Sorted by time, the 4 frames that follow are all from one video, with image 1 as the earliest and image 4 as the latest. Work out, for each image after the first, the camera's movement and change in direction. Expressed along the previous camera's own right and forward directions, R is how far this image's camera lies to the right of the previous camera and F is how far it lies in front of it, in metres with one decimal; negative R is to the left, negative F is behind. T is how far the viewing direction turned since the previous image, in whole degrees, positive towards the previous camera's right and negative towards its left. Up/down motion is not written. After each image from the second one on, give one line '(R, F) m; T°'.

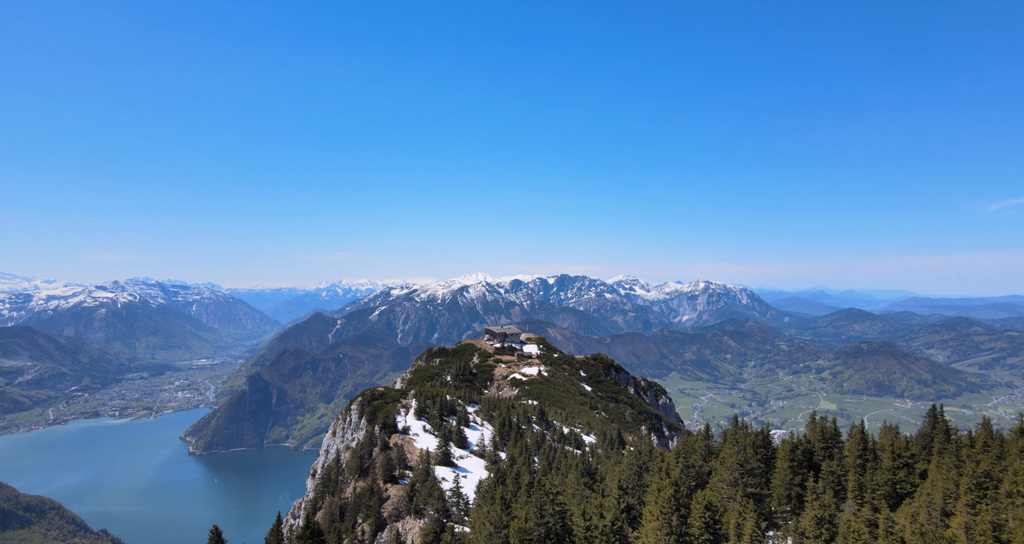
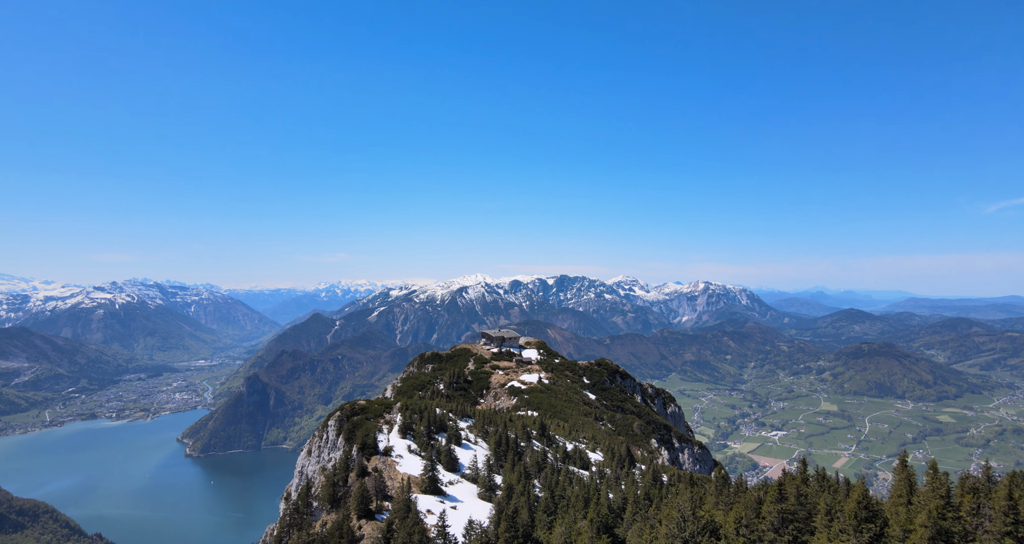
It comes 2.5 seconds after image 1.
(+0.2, +6.9) m; 0°
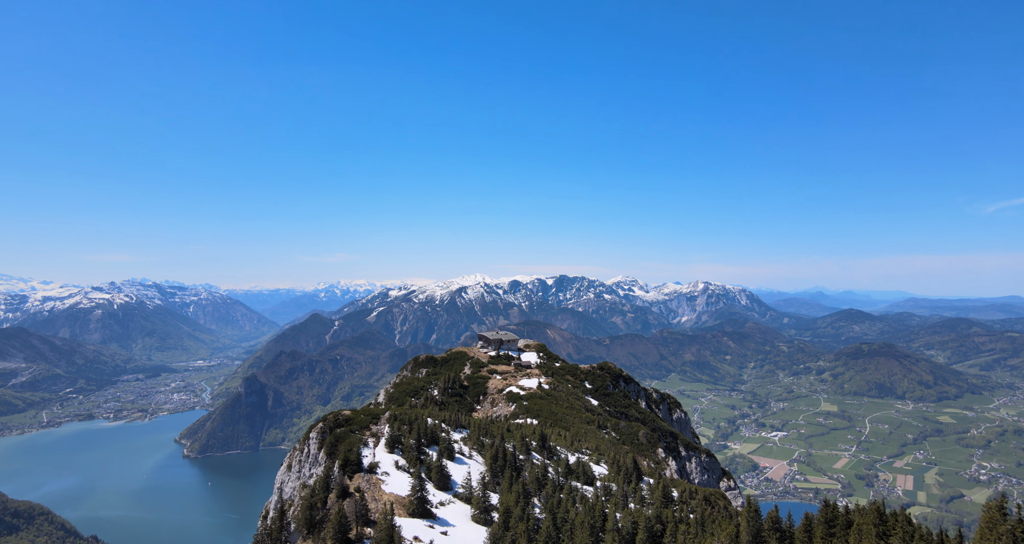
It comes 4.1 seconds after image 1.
(+0.1, +4.5) m; 0°
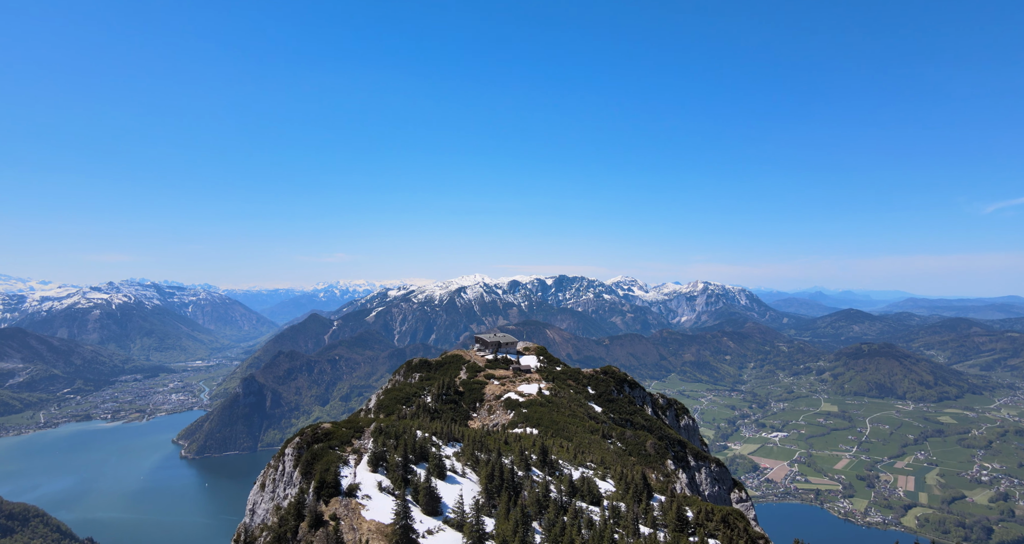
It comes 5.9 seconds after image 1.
(+0.1, +5.1) m; 0°
